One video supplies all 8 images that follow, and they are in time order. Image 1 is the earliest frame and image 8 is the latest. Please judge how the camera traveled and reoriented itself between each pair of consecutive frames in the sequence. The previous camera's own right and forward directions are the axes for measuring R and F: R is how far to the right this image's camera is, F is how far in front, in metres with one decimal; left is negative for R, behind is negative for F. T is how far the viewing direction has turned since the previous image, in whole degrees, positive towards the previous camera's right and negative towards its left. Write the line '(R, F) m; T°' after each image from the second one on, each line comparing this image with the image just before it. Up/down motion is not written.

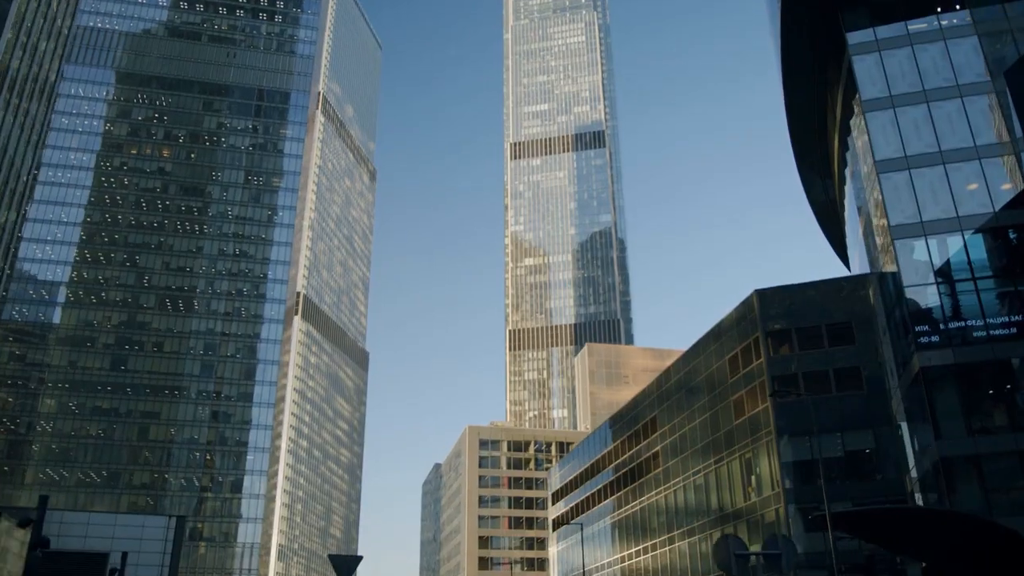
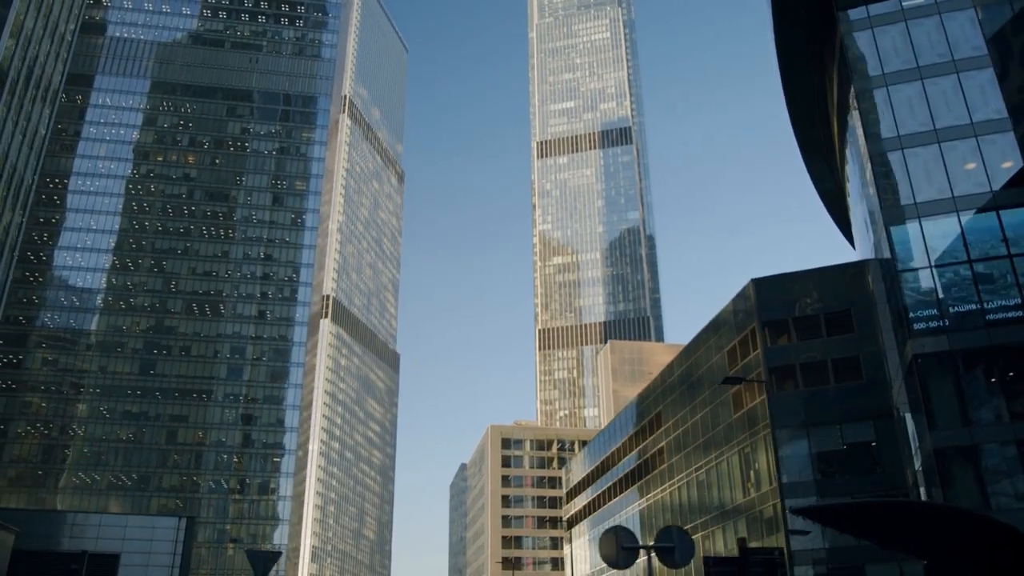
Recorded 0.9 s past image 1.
(+2.3, +0.8) m; -2°
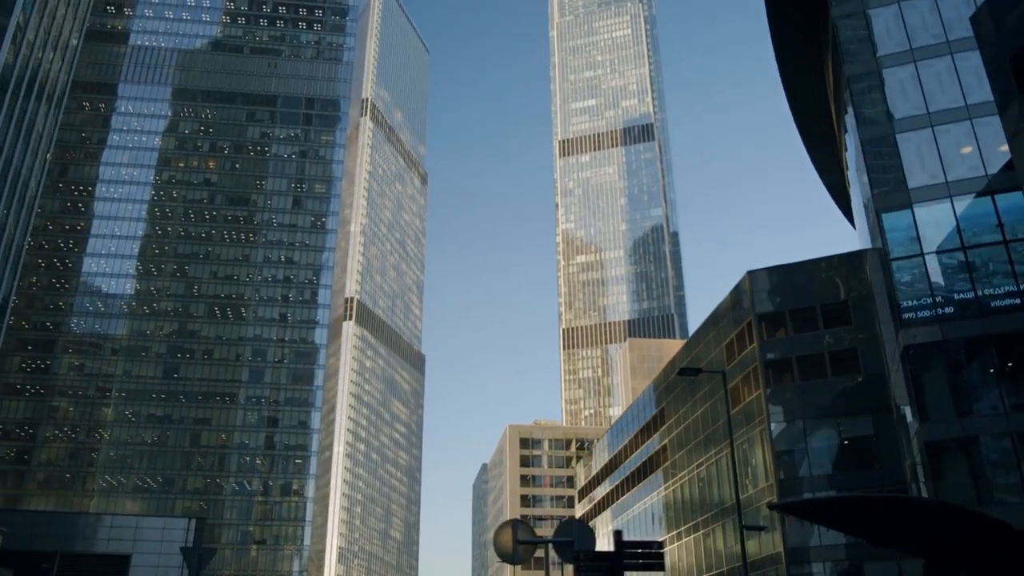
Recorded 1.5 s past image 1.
(+1.9, +0.5) m; -2°
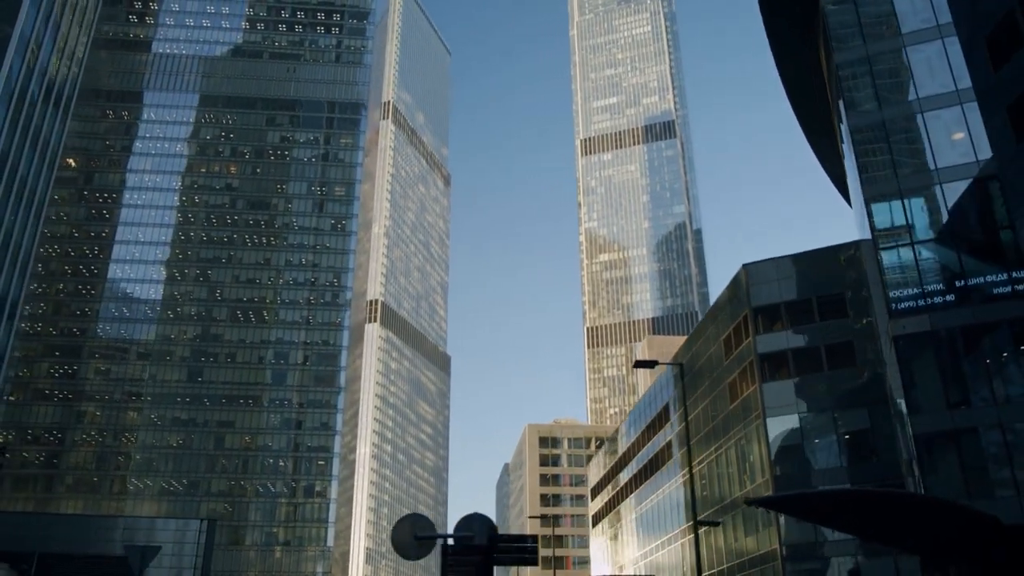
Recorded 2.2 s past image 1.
(+1.8, +0.2) m; -2°
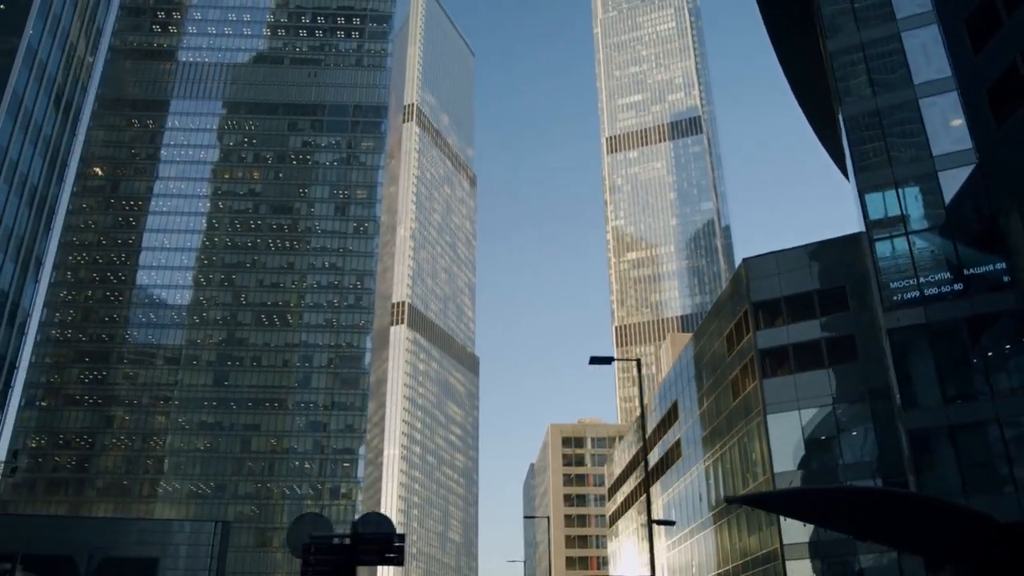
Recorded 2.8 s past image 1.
(+1.8, +0.6) m; -2°
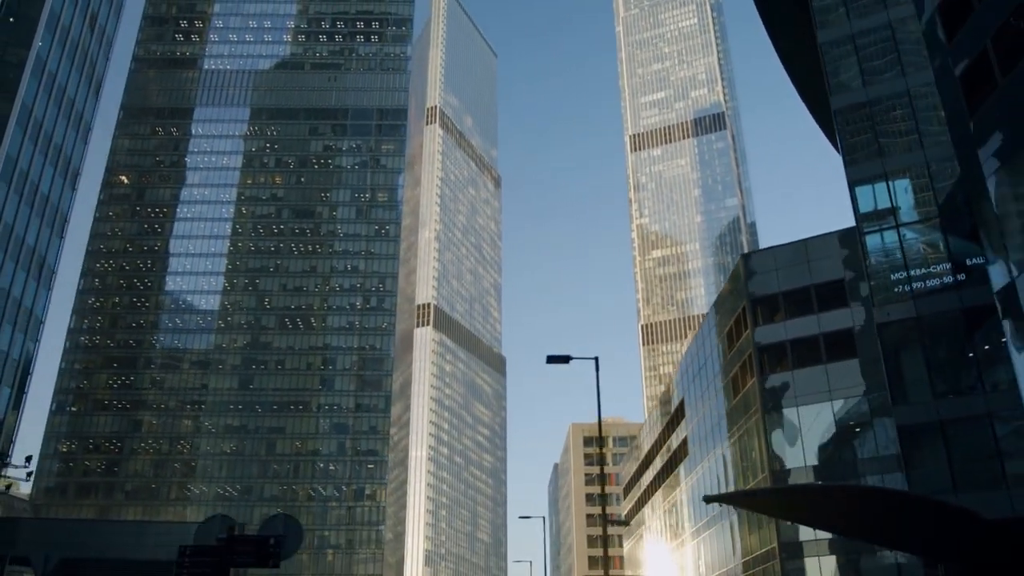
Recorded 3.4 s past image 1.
(+1.6, +0.1) m; -2°
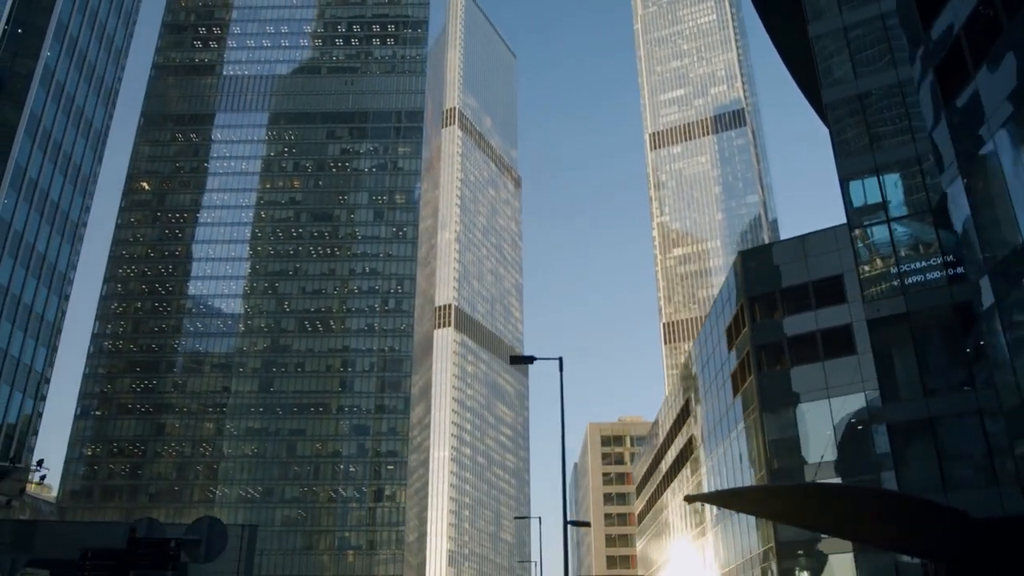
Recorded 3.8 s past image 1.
(+1.4, +0.1) m; -2°
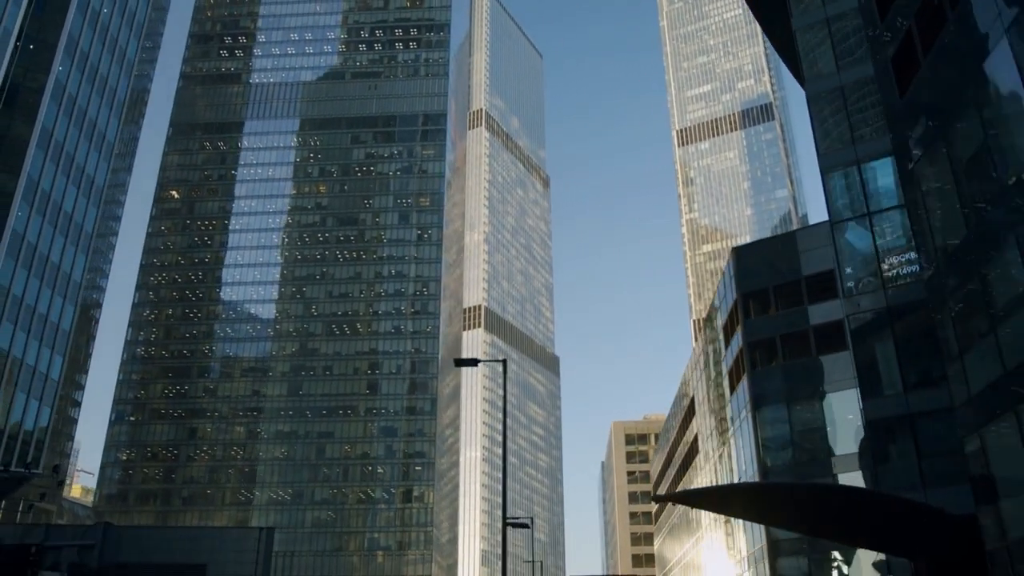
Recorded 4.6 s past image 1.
(+2.0, -0.1) m; -2°
